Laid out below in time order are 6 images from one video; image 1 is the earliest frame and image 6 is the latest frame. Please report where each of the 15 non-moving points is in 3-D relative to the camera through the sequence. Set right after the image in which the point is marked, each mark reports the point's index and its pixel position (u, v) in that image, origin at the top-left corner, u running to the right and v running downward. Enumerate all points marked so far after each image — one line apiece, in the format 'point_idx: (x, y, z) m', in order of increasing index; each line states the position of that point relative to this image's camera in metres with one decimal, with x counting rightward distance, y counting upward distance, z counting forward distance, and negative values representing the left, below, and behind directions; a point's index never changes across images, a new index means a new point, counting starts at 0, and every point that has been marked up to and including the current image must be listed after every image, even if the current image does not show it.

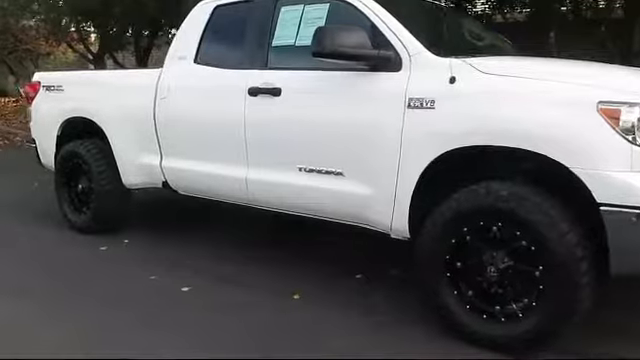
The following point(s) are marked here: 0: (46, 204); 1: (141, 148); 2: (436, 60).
0: (-3.5, -0.3, +7.6) m
1: (-1.7, +0.3, +5.8) m
2: (+0.8, +0.8, +3.9) m
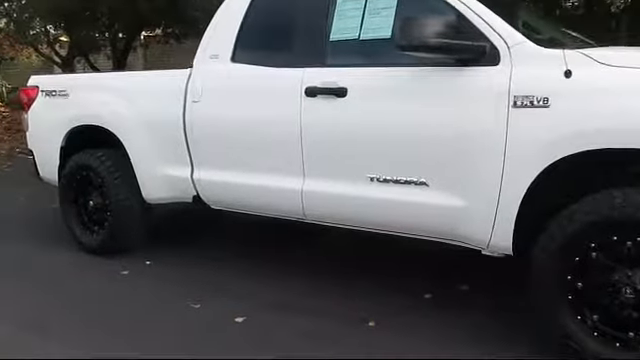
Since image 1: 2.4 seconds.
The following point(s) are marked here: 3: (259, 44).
0: (-3.1, -0.5, +6.8) m
1: (-1.3, +0.2, +5.2) m
2: (+1.3, +0.7, +3.4) m
3: (-0.5, +1.1, +4.7) m
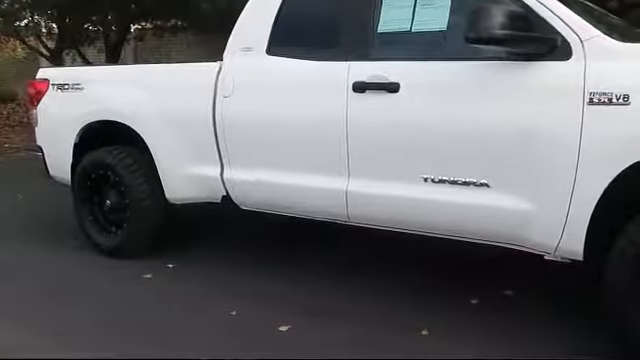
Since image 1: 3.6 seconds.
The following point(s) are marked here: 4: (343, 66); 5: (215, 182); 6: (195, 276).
0: (-2.9, -0.5, +6.5) m
1: (-1.0, +0.2, +4.9) m
2: (+1.6, +0.7, +3.2) m
3: (-0.2, +1.1, +4.4) m
4: (+0.2, +0.8, +4.1) m
5: (-0.8, 0.0, +4.8) m
6: (-1.1, -0.8, +5.1) m
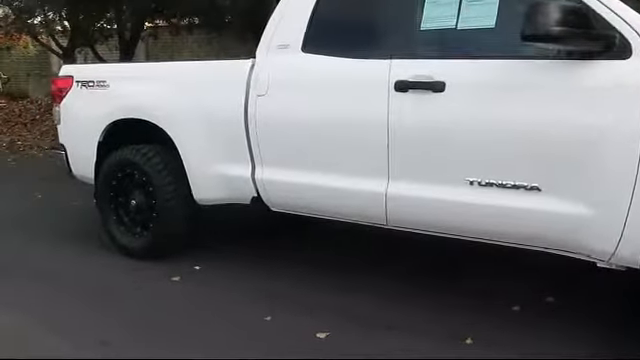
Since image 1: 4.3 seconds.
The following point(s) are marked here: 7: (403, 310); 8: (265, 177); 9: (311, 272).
0: (-2.6, -0.4, +6.4) m
1: (-0.8, +0.2, +4.8) m
2: (+1.9, +0.7, +3.1) m
3: (+0.1, +1.0, +4.3) m
4: (+0.4, +0.8, +4.0) m
5: (-0.6, 0.0, +4.7) m
6: (-0.8, -0.8, +5.0) m
7: (+0.6, -0.9, +4.3) m
8: (-0.4, 0.0, +4.6) m
9: (-0.1, -0.8, +5.0) m
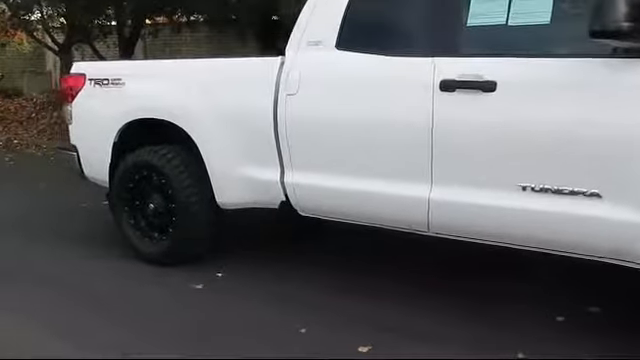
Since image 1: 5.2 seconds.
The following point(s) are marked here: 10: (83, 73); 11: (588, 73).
0: (-2.4, -0.5, +6.2) m
1: (-0.5, +0.2, +4.5) m
2: (+2.1, +0.7, +2.9) m
3: (+0.3, +1.0, +4.1) m
4: (+0.7, +0.7, +3.7) m
5: (-0.3, 0.0, +4.5) m
6: (-0.6, -0.8, +4.8) m
7: (+0.8, -1.0, +4.1) m
8: (-0.2, 0.0, +4.3) m
9: (+0.2, -0.8, +4.8) m
10: (-2.1, +1.0, +5.4) m
11: (+1.5, +0.6, +3.3) m
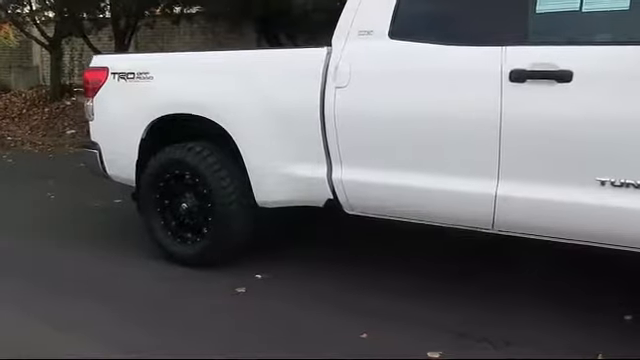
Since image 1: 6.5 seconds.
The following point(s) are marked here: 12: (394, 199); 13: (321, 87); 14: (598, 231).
0: (-2.1, -0.4, +5.9) m
1: (-0.2, +0.2, +4.3) m
2: (+2.5, +0.7, +2.7) m
3: (+0.7, +1.0, +3.9) m
4: (+1.0, +0.8, +3.6) m
5: (0.0, 0.0, +4.3) m
6: (-0.2, -0.8, +4.6) m
7: (+1.2, -0.9, +3.9) m
8: (+0.2, 0.0, +4.1) m
9: (+0.5, -0.8, +4.6) m
10: (-1.8, +1.0, +5.2) m
11: (+1.8, +0.6, +3.1) m
12: (+0.5, -0.1, +4.0) m
13: (0.0, +0.6, +4.1) m
14: (+1.6, -0.3, +3.4) m
